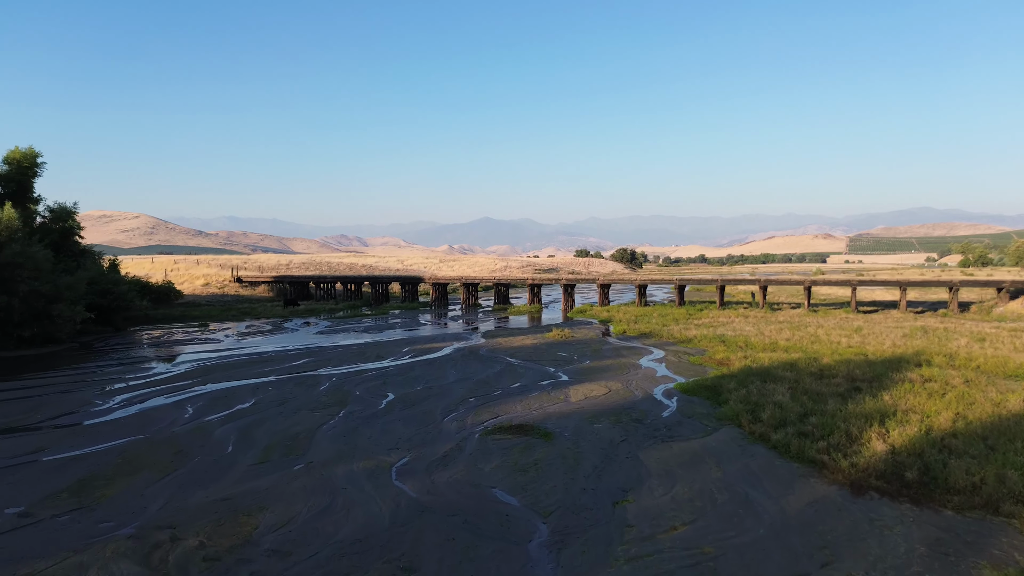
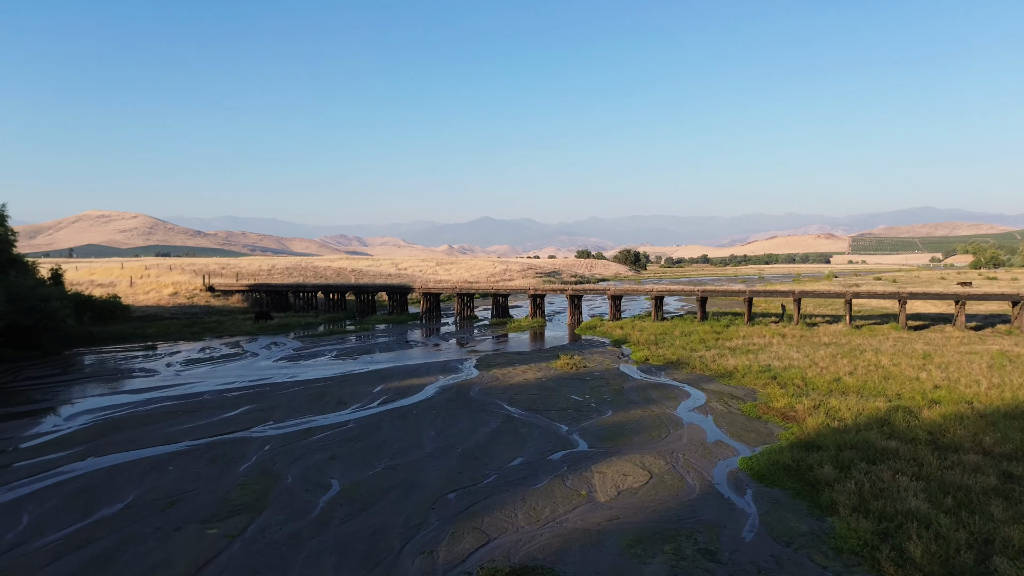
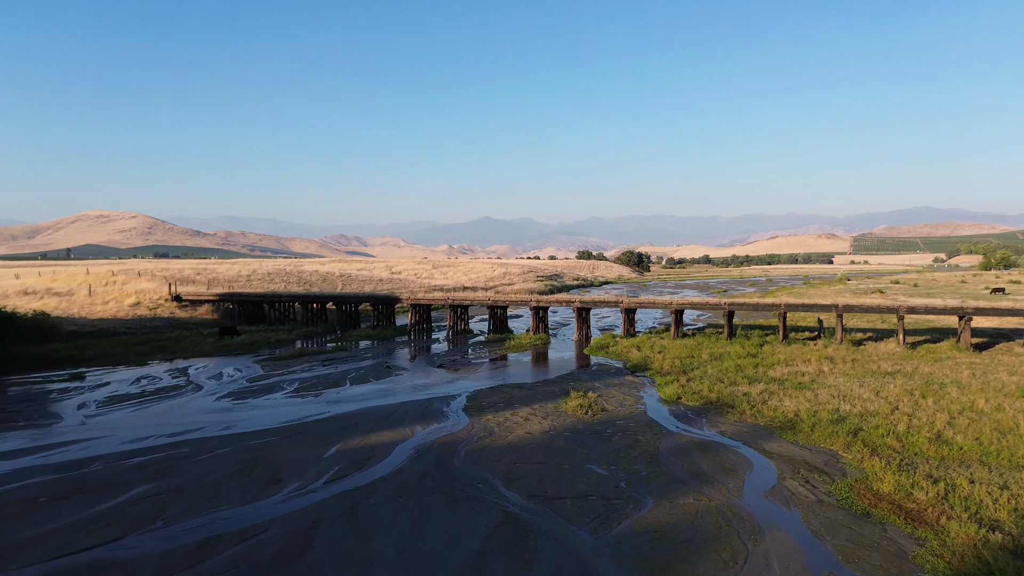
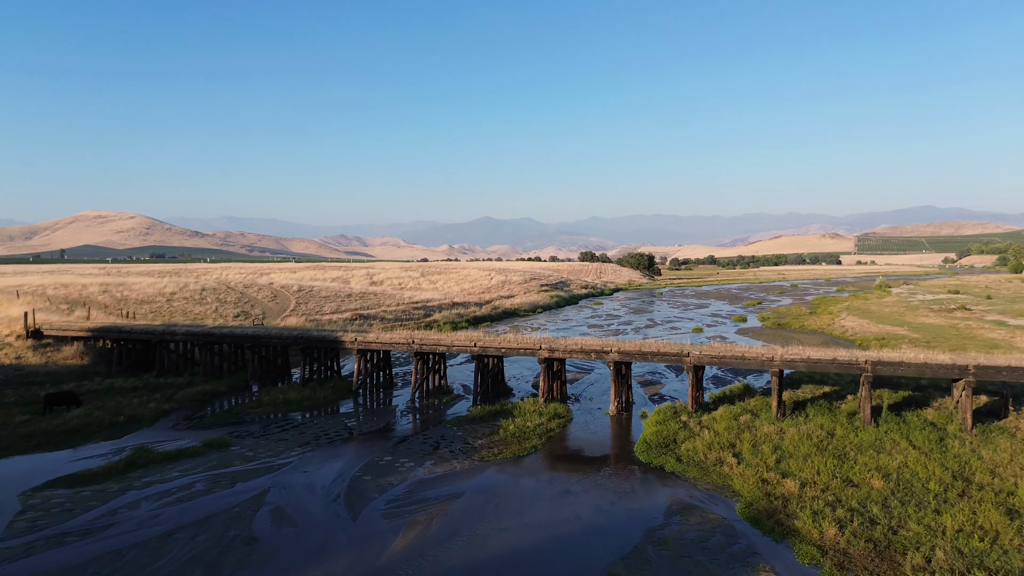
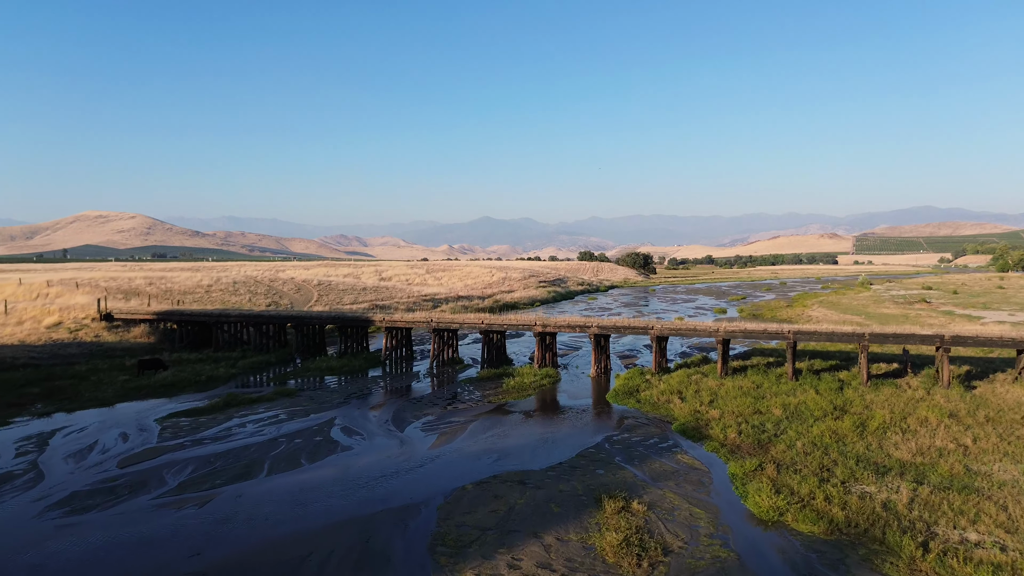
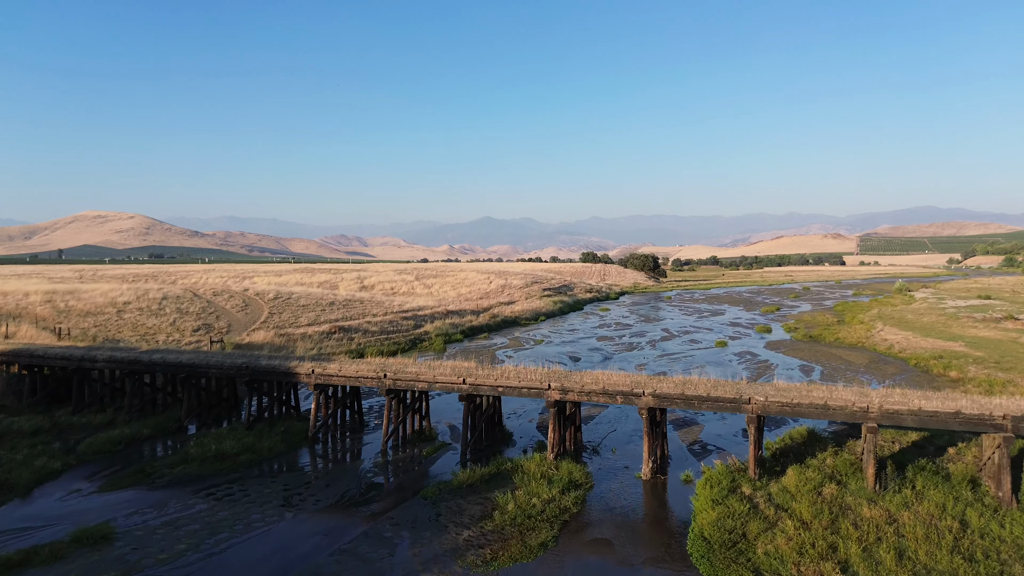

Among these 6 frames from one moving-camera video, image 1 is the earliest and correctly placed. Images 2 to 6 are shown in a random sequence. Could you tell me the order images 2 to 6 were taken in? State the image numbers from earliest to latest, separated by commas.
2, 3, 5, 4, 6
